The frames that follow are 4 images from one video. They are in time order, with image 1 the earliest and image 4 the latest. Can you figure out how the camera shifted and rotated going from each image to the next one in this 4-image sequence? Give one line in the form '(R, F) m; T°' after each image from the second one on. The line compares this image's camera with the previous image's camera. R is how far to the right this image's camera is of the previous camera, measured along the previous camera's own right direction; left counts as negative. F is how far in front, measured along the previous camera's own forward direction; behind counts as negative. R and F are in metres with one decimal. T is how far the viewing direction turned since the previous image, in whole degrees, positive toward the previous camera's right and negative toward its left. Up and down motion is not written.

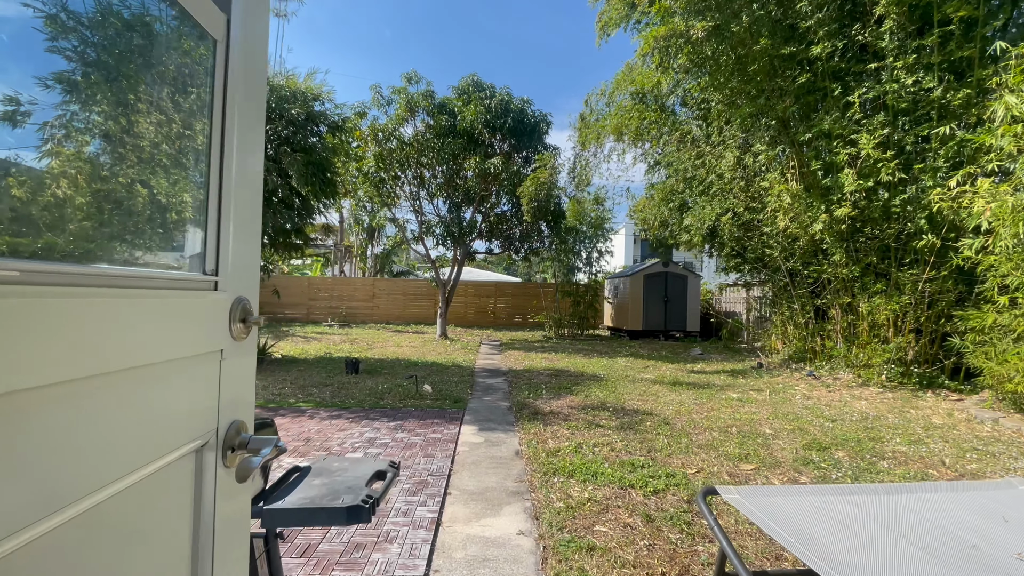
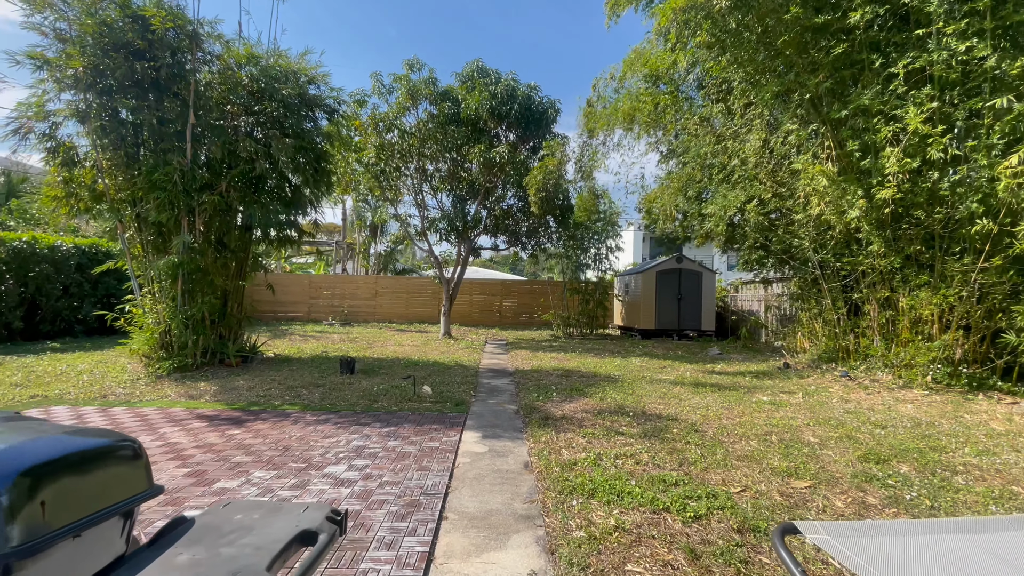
(0.0, +0.5) m; -1°
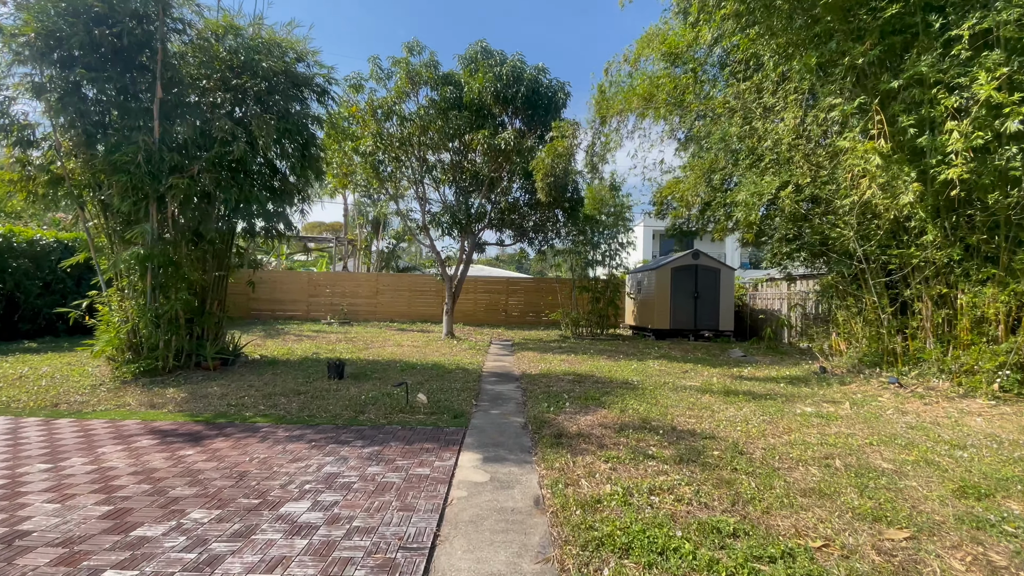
(0.0, +0.7) m; -1°
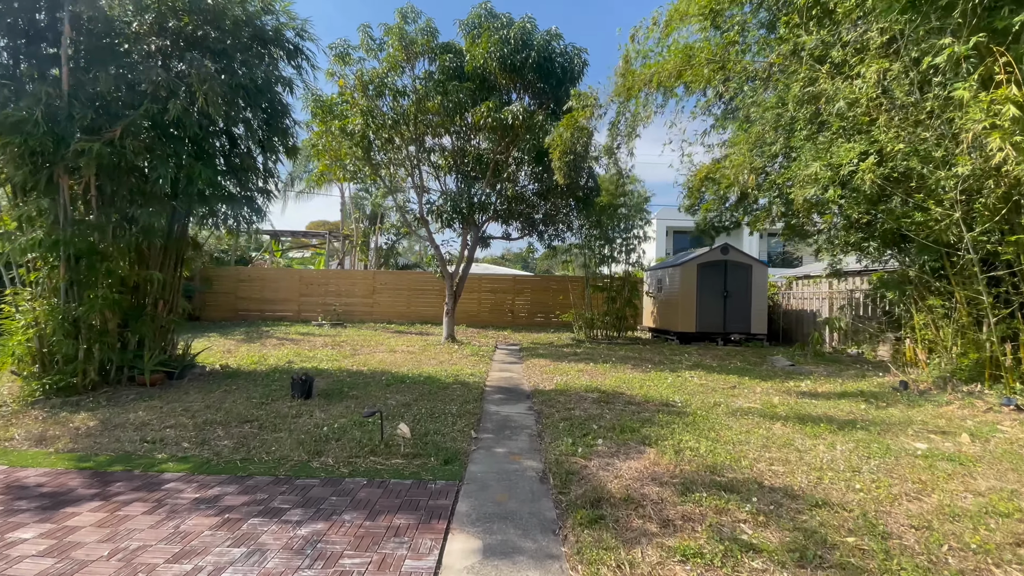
(-0.1, +1.2) m; -1°
